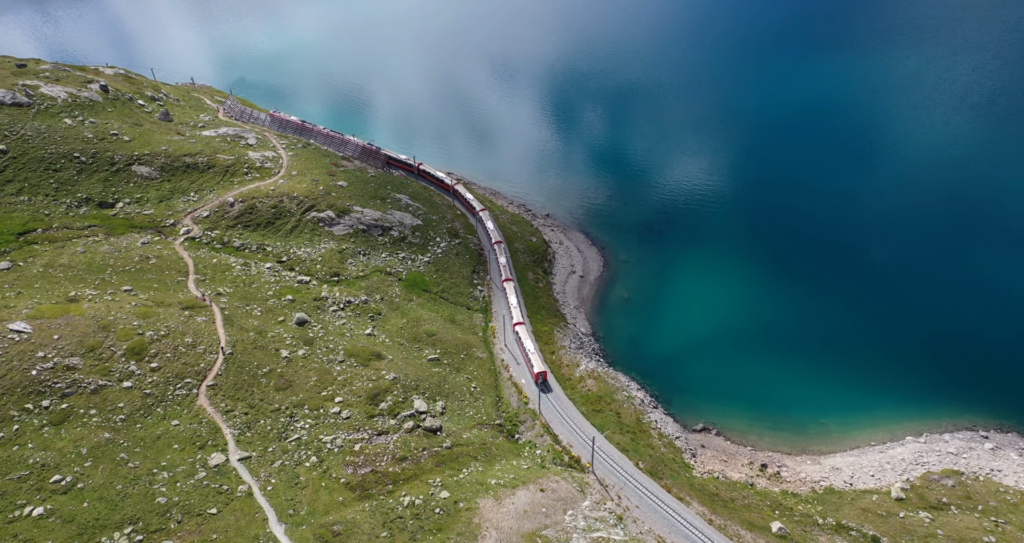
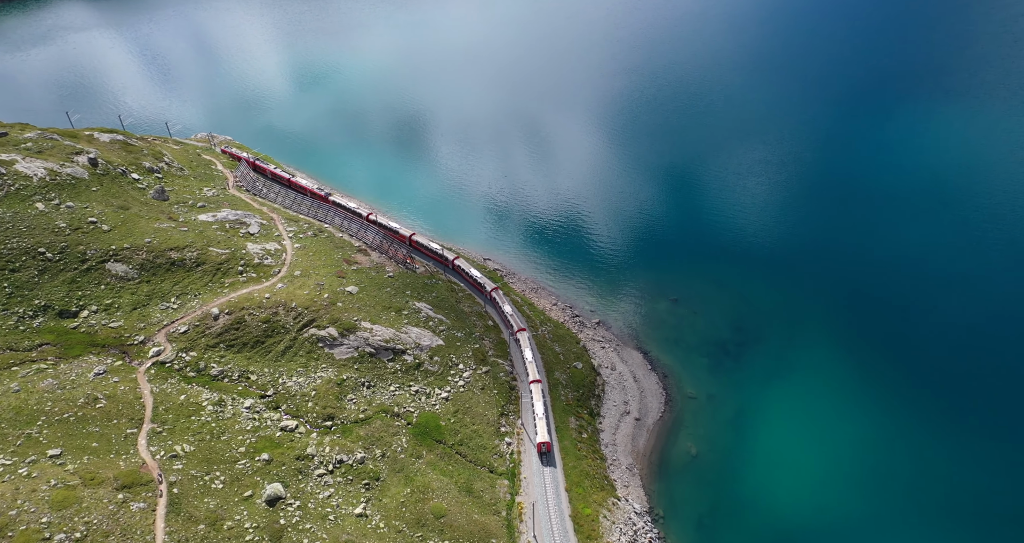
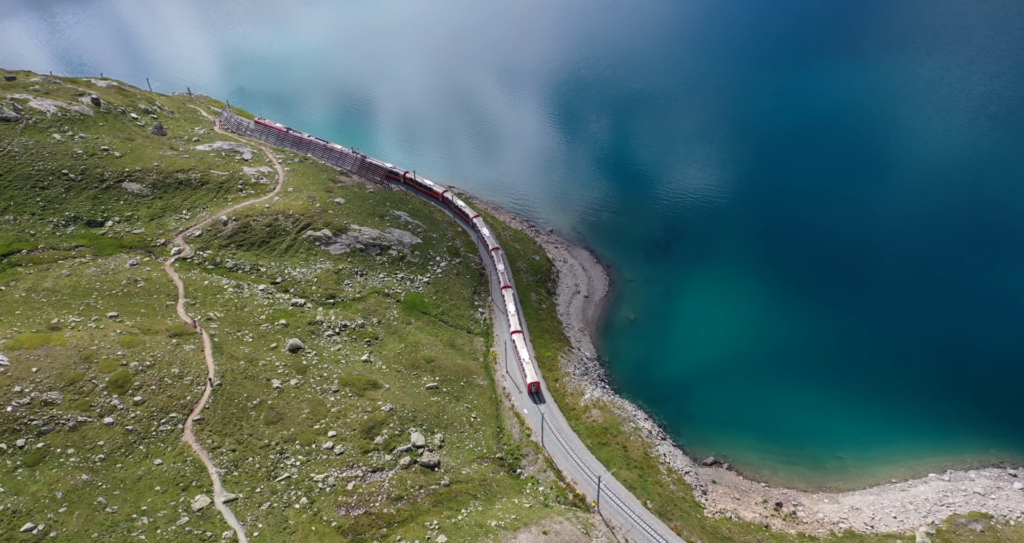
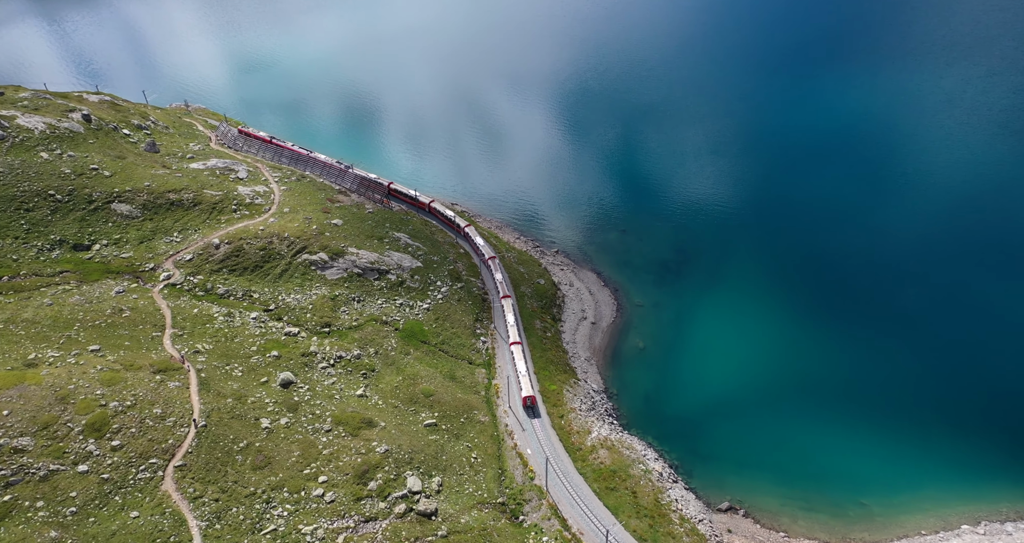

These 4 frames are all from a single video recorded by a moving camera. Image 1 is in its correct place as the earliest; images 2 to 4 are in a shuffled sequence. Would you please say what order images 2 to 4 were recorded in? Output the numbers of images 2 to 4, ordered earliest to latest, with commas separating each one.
3, 4, 2
